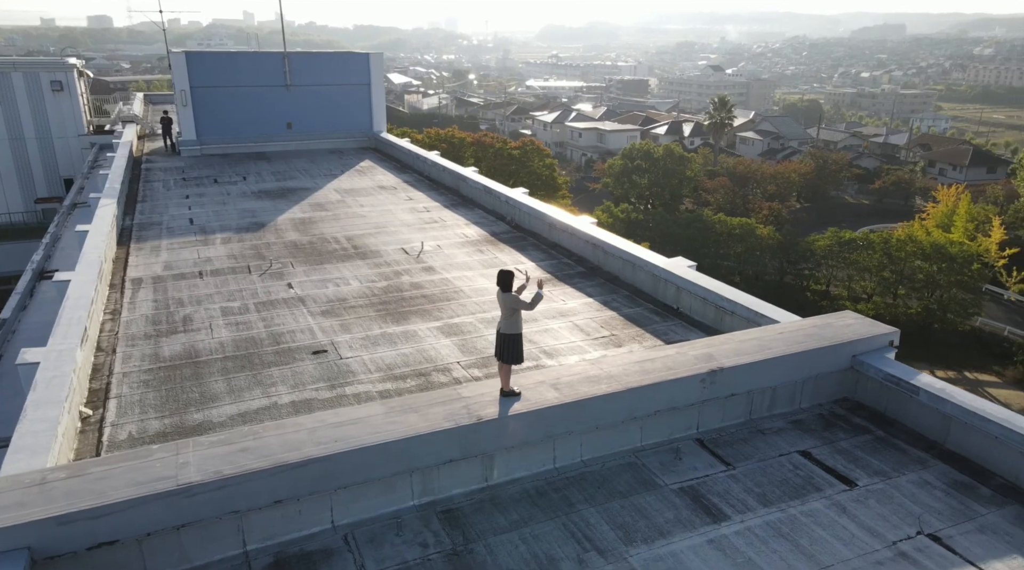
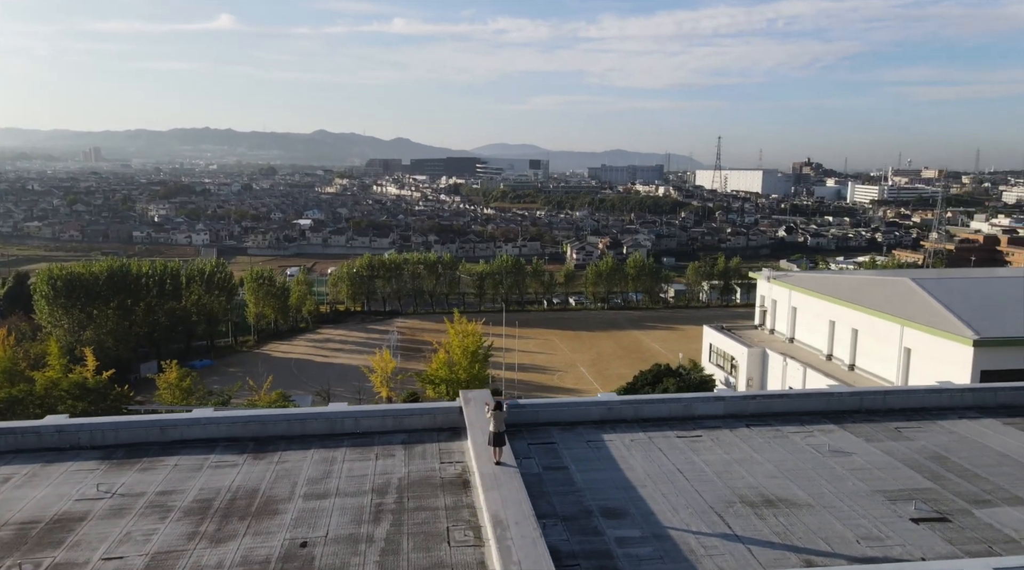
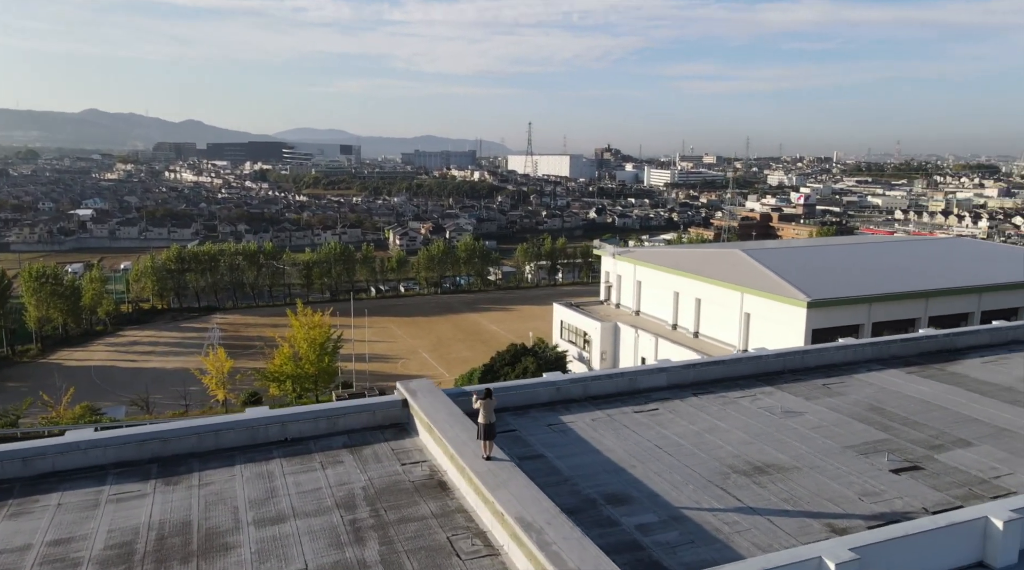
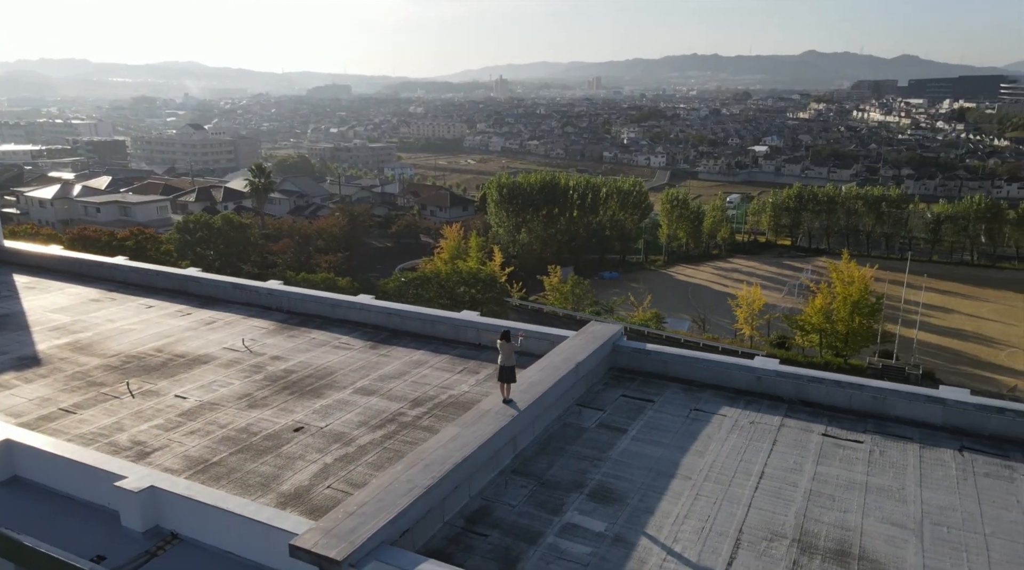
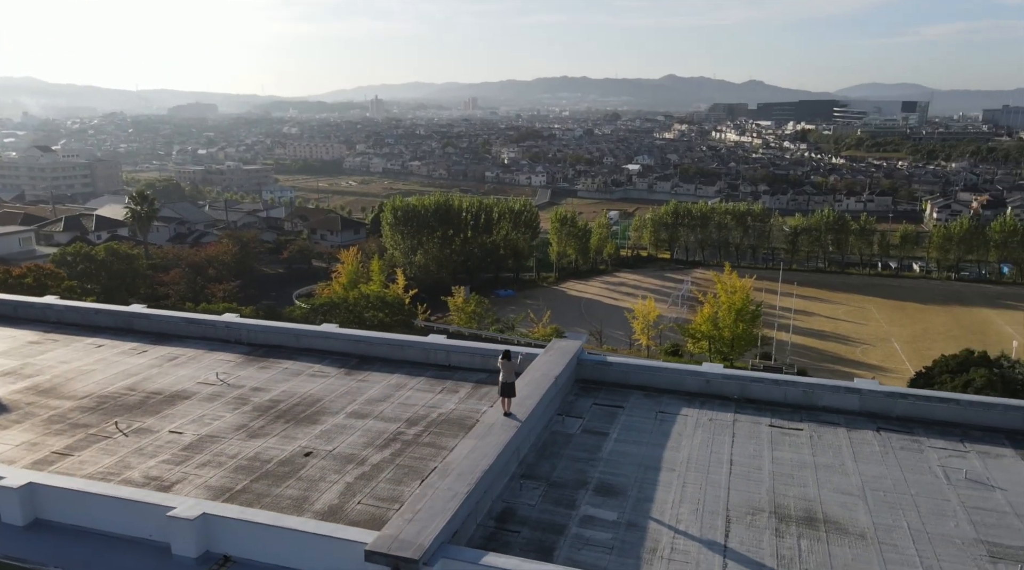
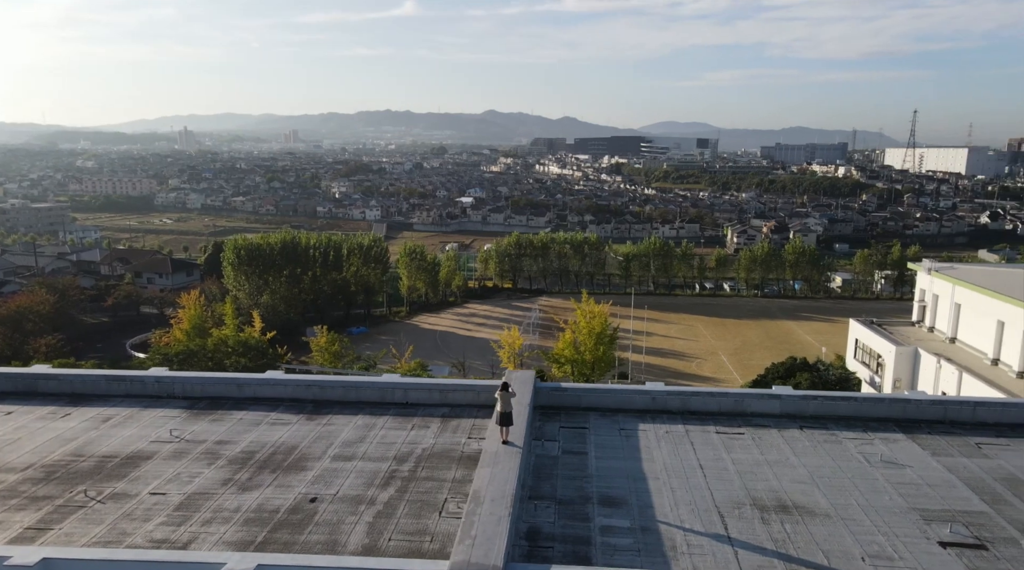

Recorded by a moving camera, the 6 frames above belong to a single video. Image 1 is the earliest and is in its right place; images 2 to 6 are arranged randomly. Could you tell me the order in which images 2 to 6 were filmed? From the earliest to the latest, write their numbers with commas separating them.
4, 5, 6, 2, 3
